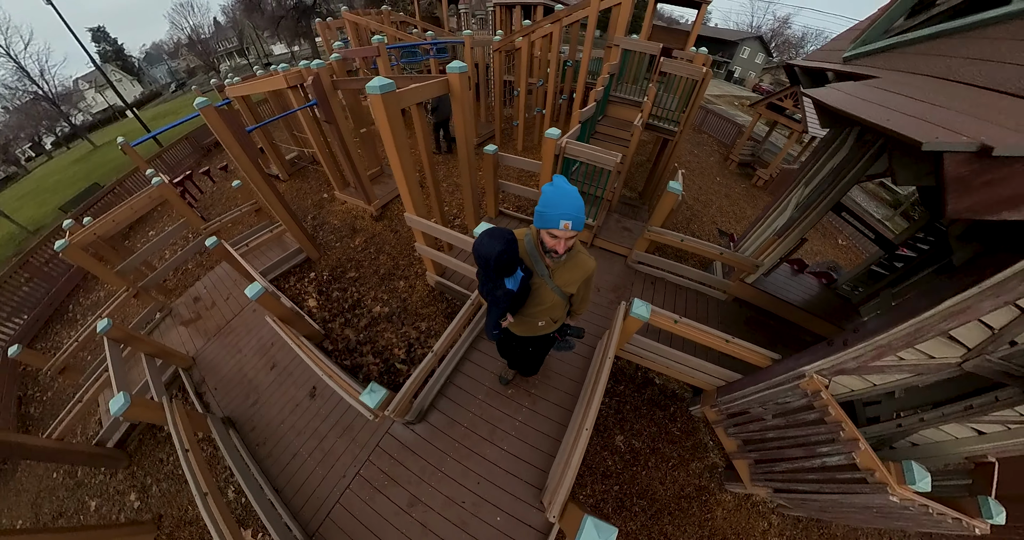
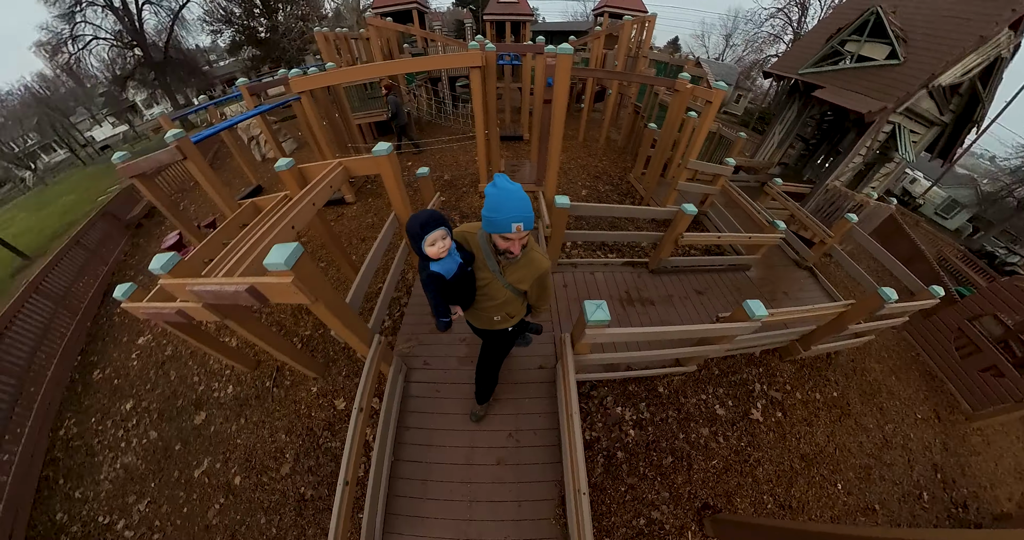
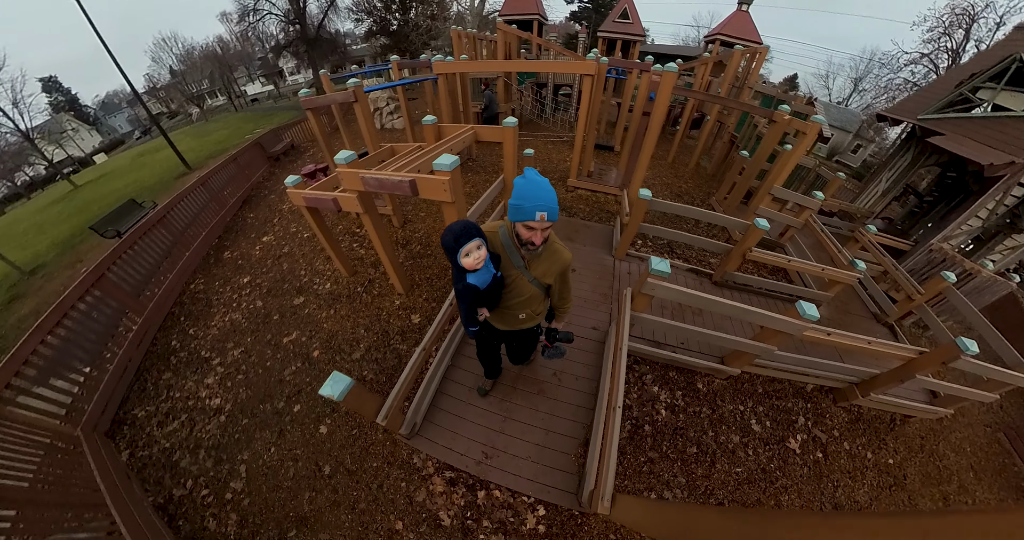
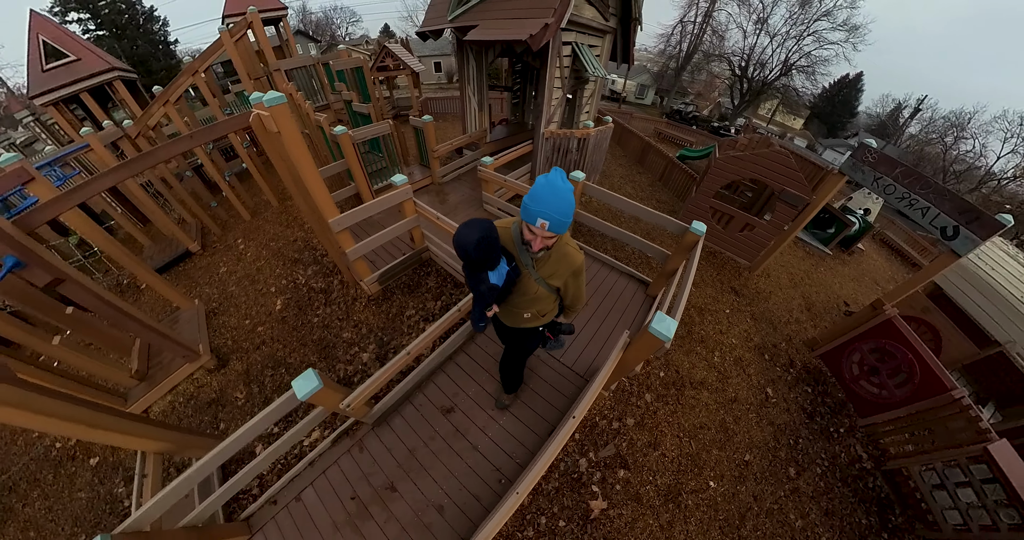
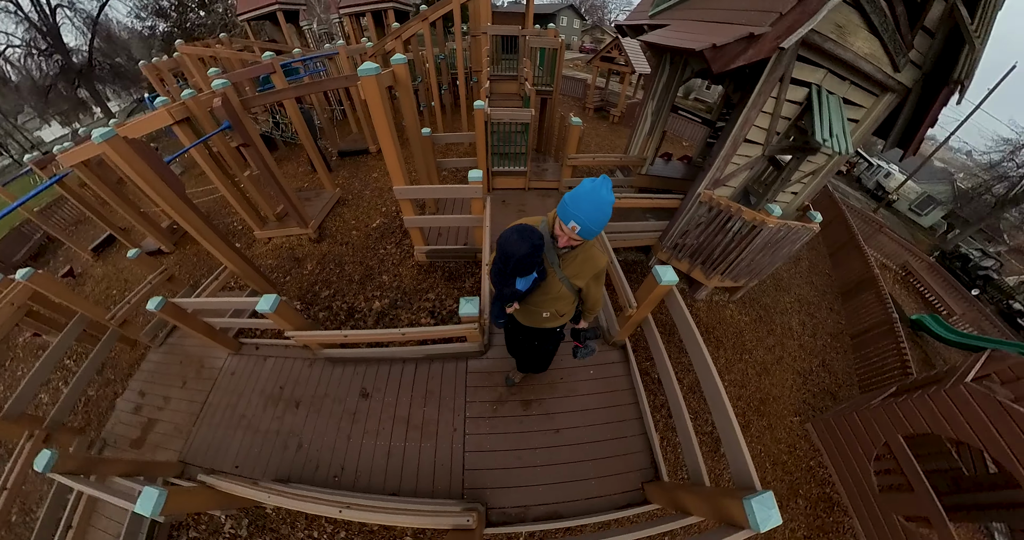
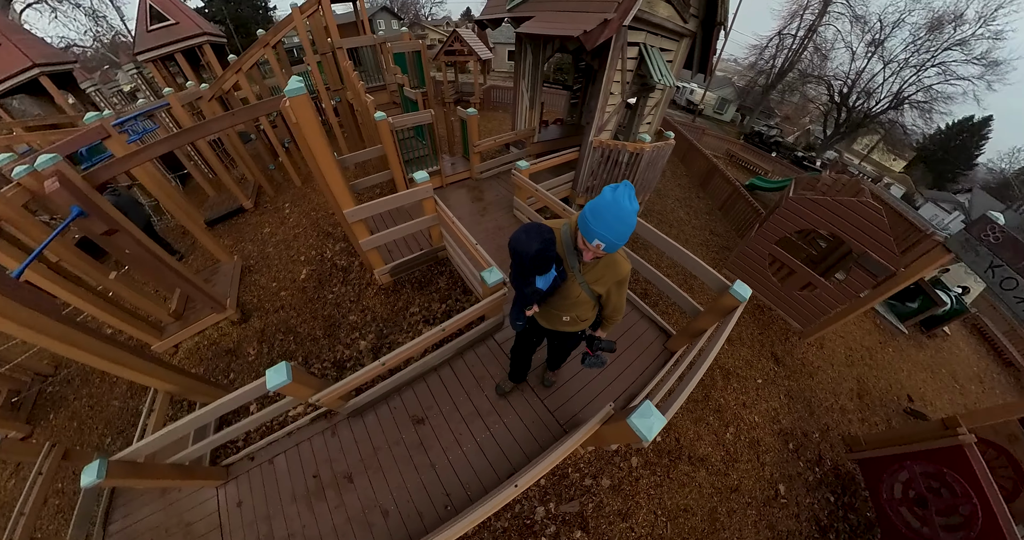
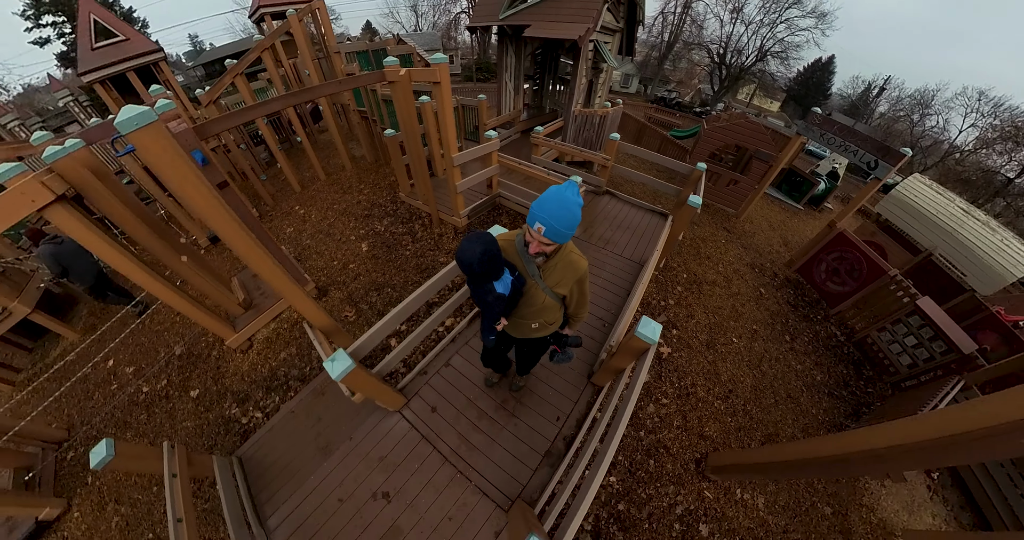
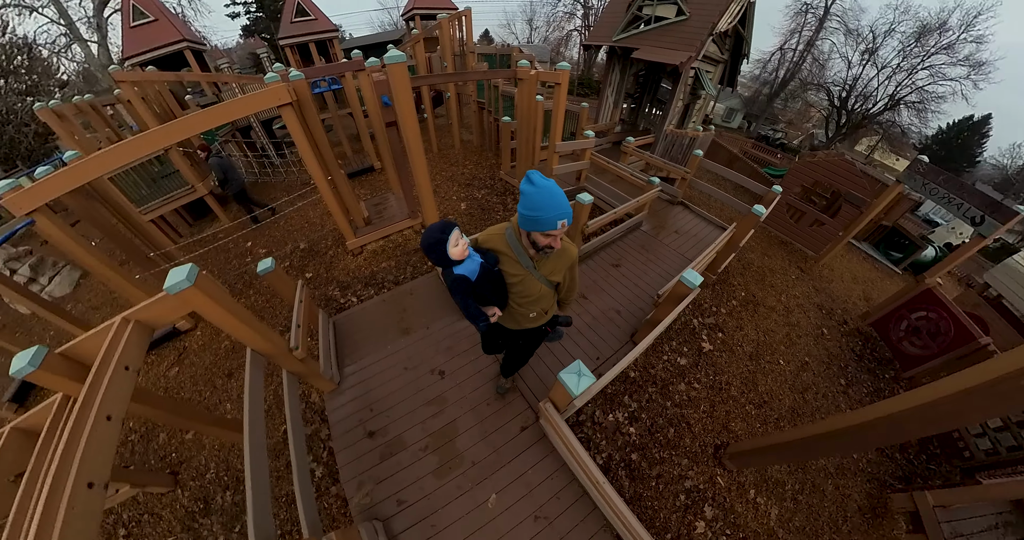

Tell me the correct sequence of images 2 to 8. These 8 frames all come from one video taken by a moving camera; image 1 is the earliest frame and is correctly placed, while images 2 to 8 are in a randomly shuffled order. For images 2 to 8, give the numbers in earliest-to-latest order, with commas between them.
5, 6, 4, 7, 8, 2, 3
